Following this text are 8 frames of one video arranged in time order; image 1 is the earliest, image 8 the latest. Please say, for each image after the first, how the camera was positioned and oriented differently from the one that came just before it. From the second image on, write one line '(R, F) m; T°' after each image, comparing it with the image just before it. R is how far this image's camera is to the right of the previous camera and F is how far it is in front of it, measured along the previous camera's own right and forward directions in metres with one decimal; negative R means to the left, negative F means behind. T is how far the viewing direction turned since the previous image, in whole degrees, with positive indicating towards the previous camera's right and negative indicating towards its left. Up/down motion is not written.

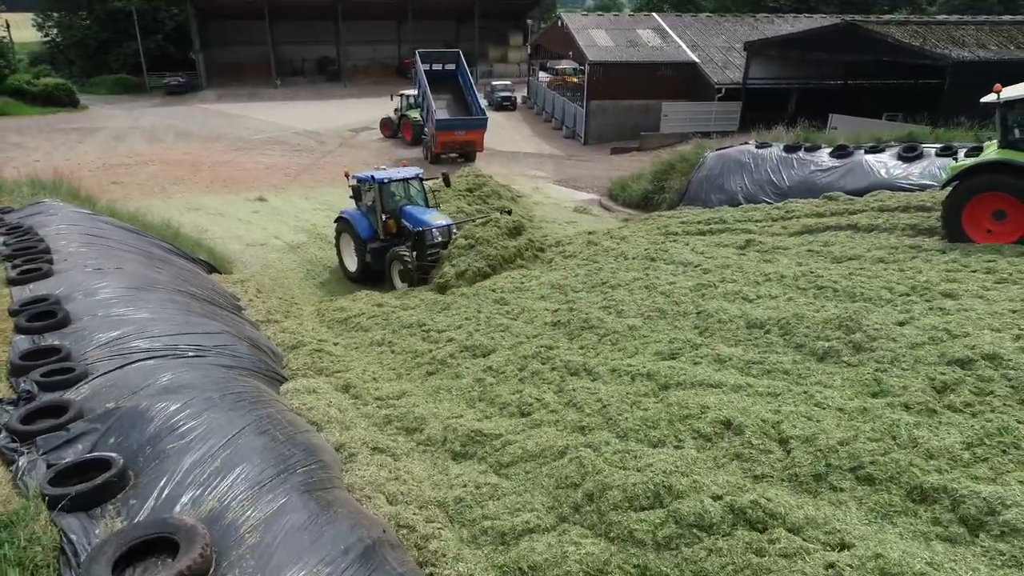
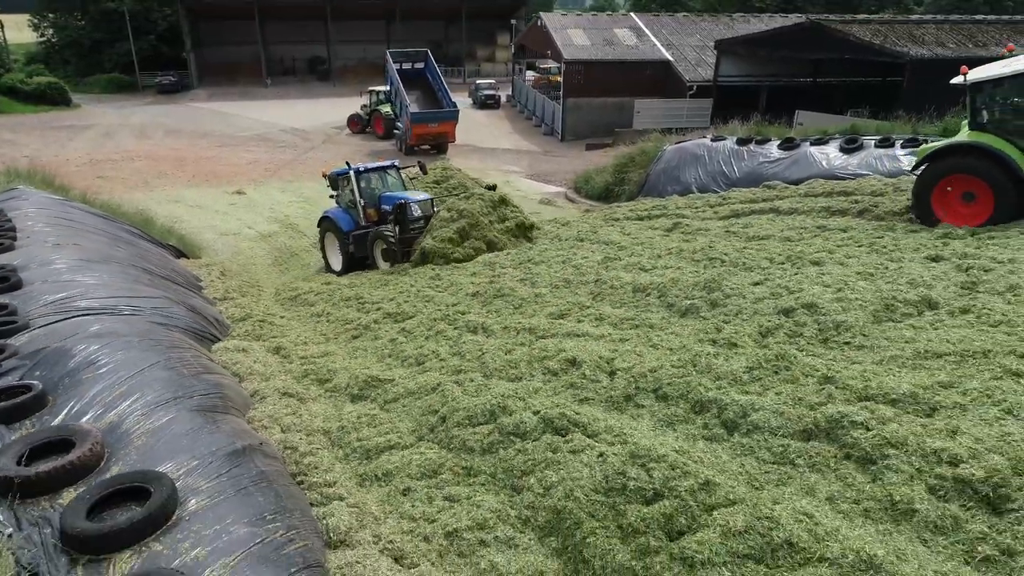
(+0.7, -0.5) m; 0°
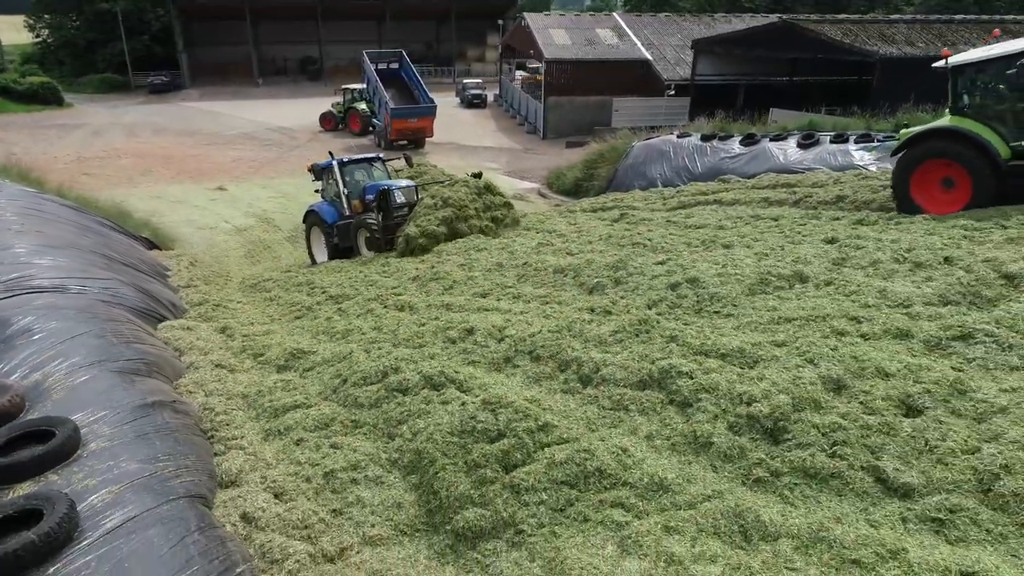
(+0.6, -0.4) m; 0°
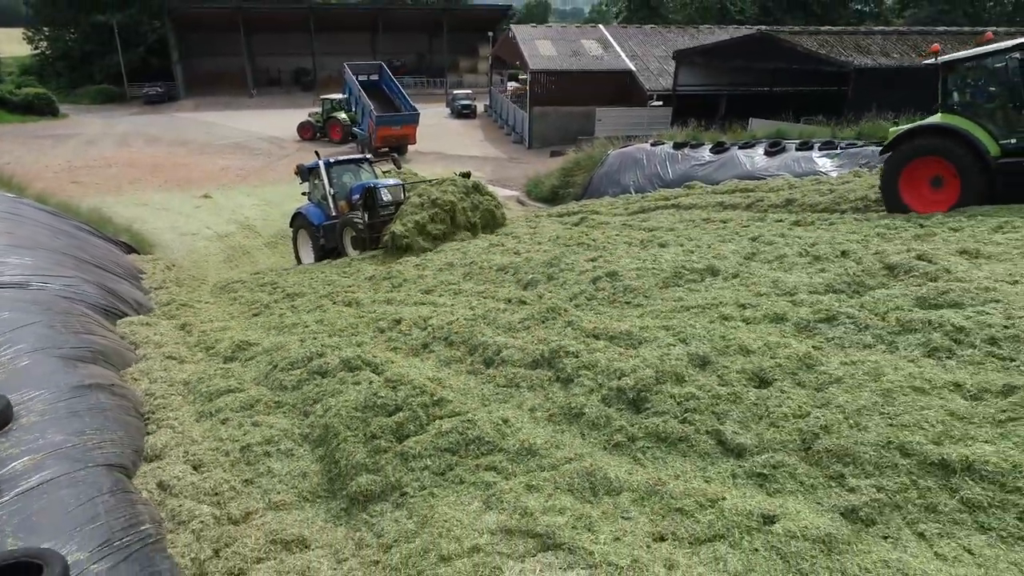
(+0.5, -0.3) m; 0°
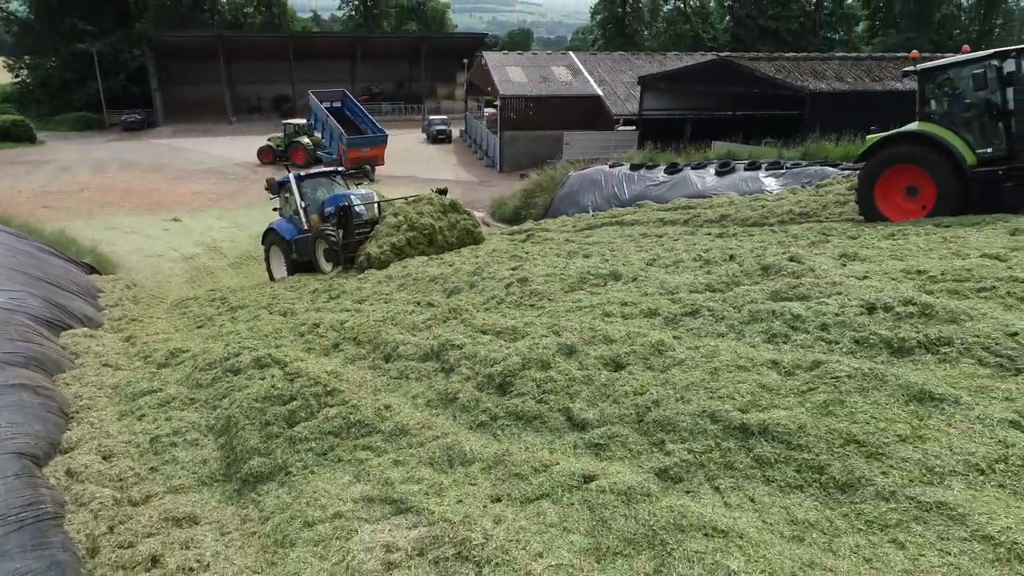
(+0.5, -0.3) m; +1°
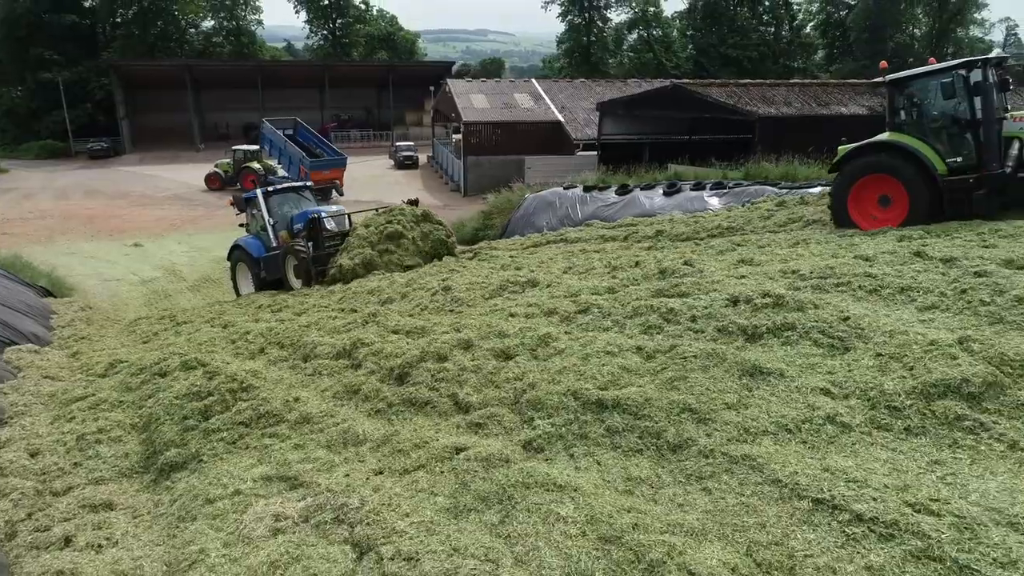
(+0.4, -0.3) m; +2°
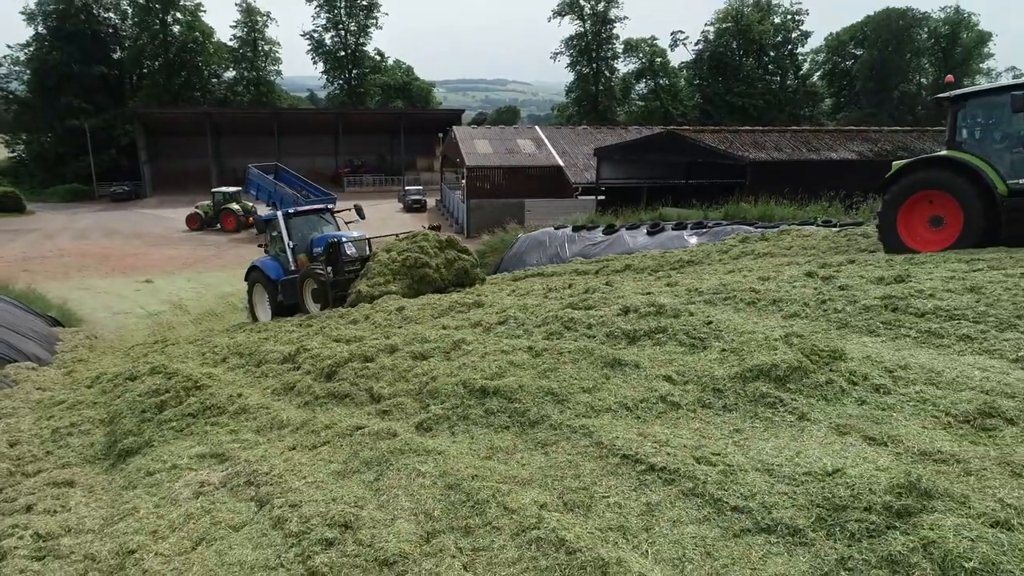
(+0.6, -0.5) m; -1°
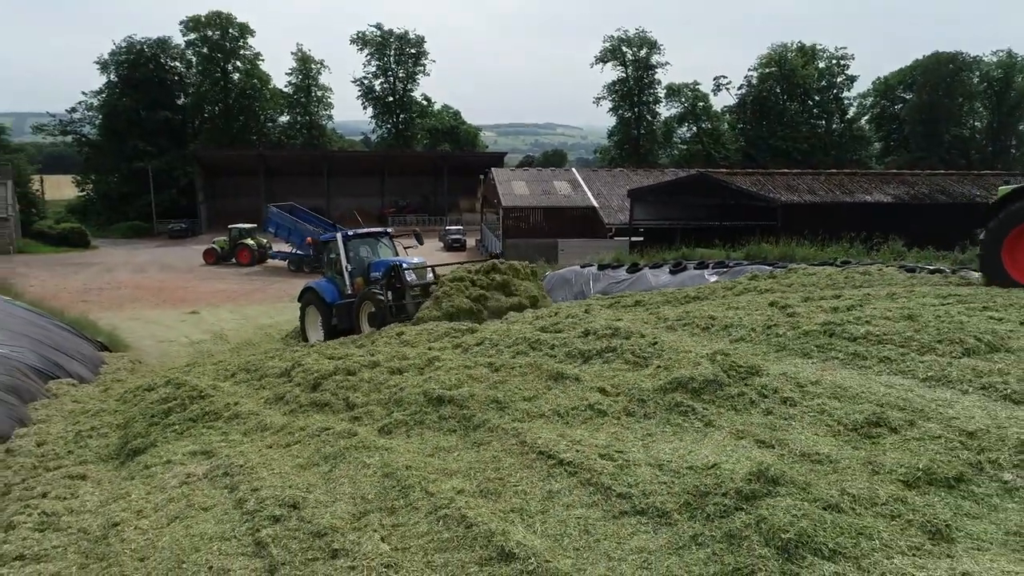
(+0.5, -0.3) m; -4°
